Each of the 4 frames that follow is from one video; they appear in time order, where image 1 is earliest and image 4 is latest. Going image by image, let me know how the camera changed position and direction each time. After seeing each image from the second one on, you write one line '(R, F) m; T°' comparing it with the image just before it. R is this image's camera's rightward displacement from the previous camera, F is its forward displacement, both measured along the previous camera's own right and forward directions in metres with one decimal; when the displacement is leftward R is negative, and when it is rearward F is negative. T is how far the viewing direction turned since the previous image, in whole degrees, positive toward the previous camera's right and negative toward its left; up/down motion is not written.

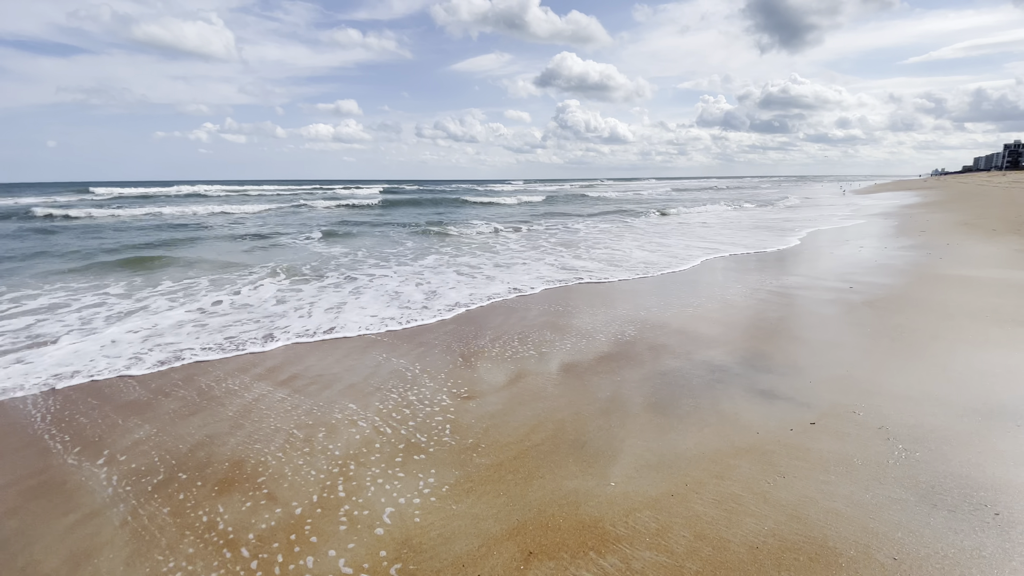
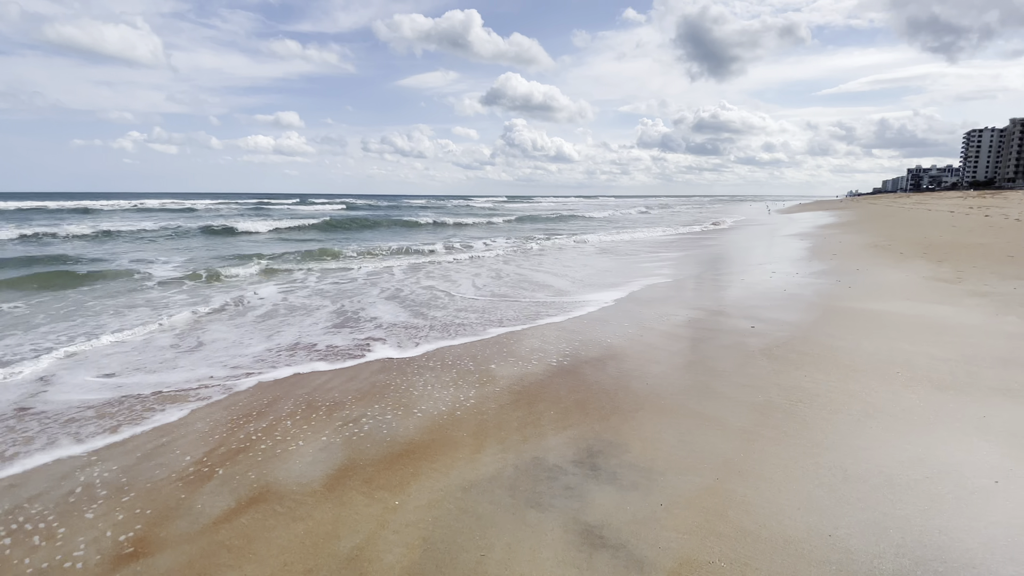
(+1.4, +1.4) m; +6°
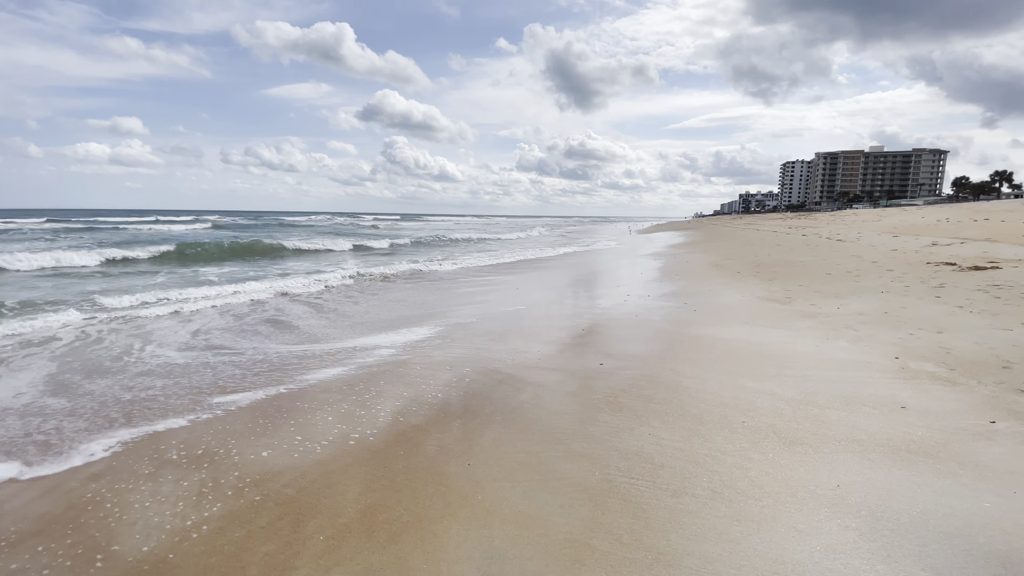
(+0.8, +1.0) m; +14°
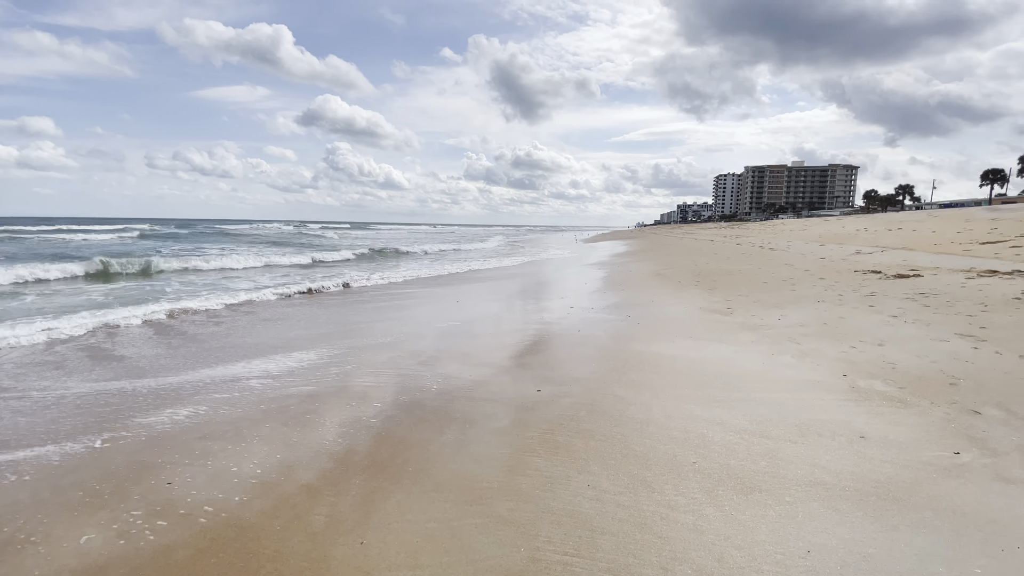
(+0.3, +0.7) m; +6°
